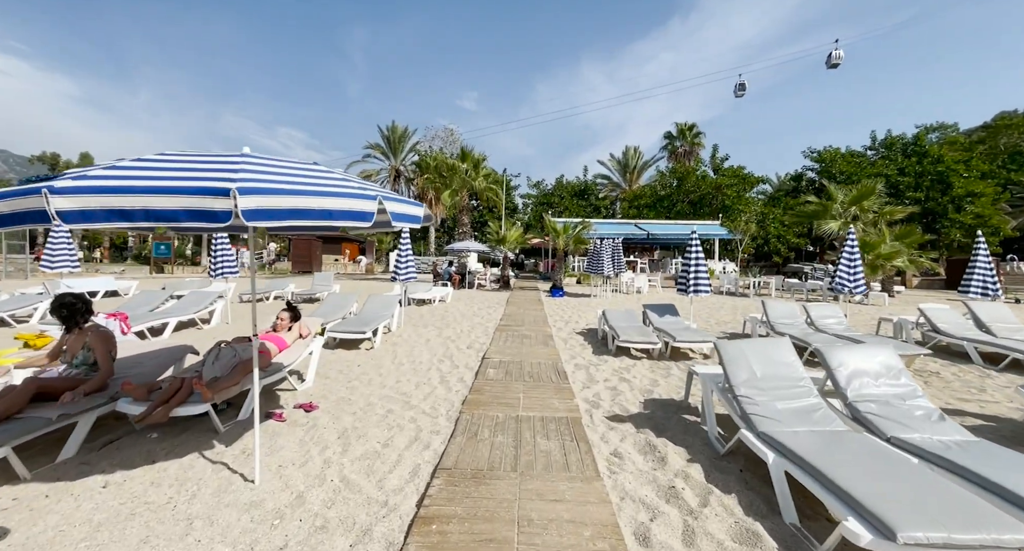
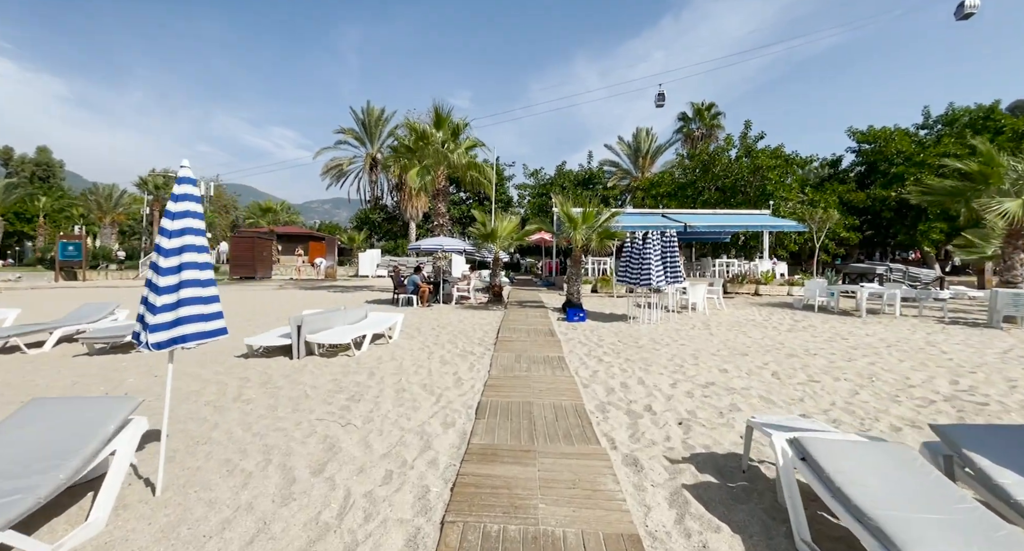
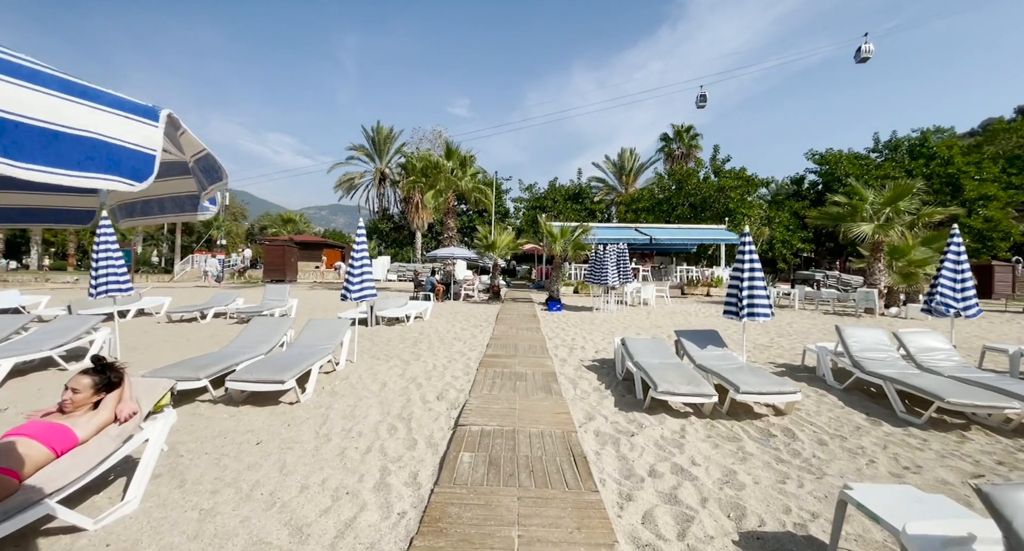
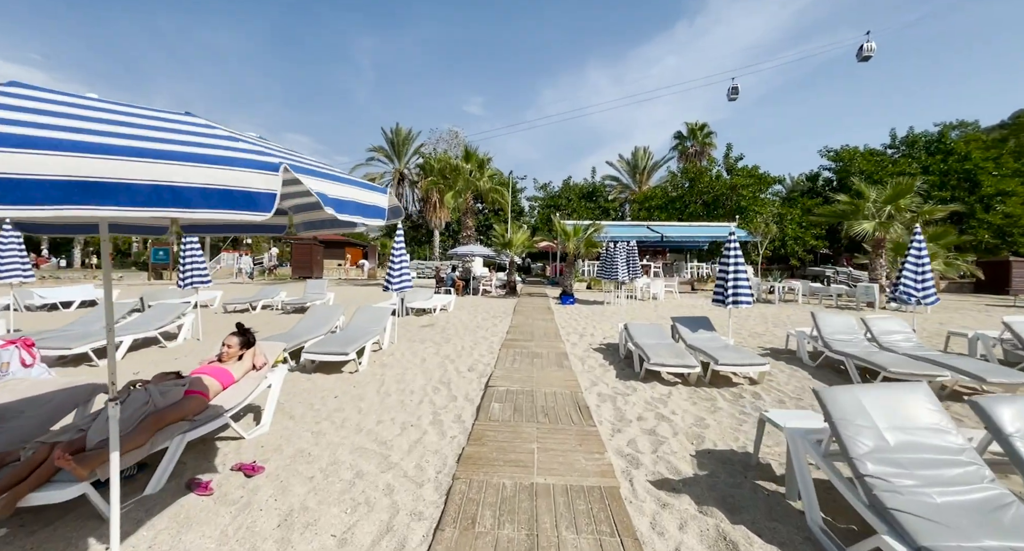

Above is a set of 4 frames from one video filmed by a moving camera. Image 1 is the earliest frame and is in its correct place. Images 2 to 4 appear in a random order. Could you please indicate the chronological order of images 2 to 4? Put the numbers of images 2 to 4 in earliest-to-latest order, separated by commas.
4, 3, 2
